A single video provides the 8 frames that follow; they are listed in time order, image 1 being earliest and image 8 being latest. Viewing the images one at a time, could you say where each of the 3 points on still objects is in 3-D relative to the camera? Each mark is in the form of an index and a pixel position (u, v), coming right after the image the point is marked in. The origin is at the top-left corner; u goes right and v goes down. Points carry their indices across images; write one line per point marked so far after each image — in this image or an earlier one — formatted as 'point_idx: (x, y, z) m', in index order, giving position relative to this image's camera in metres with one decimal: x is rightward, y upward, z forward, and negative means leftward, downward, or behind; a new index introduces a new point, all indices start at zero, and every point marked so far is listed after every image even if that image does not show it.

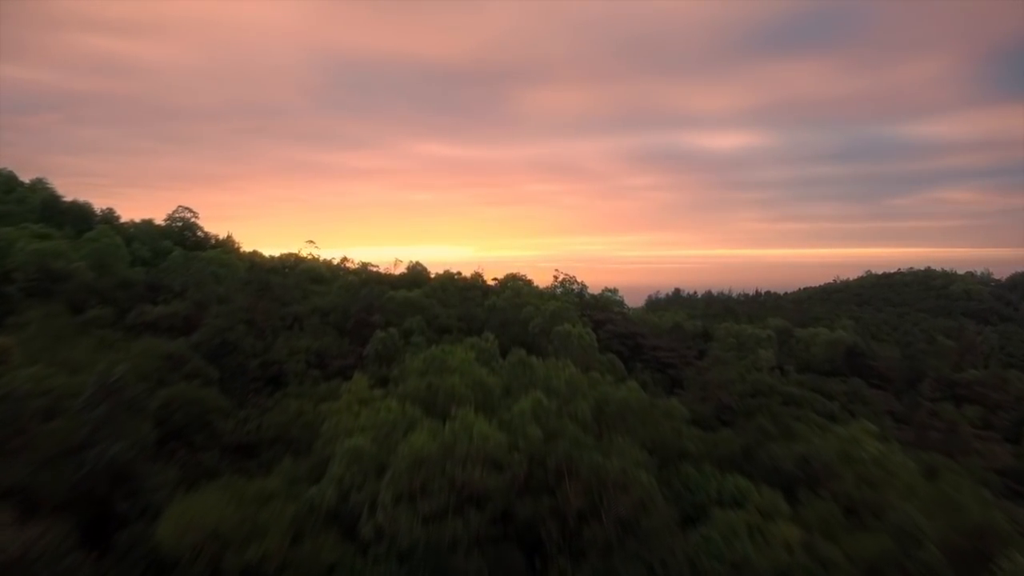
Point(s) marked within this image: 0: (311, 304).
0: (-6.0, -0.5, +12.6) m
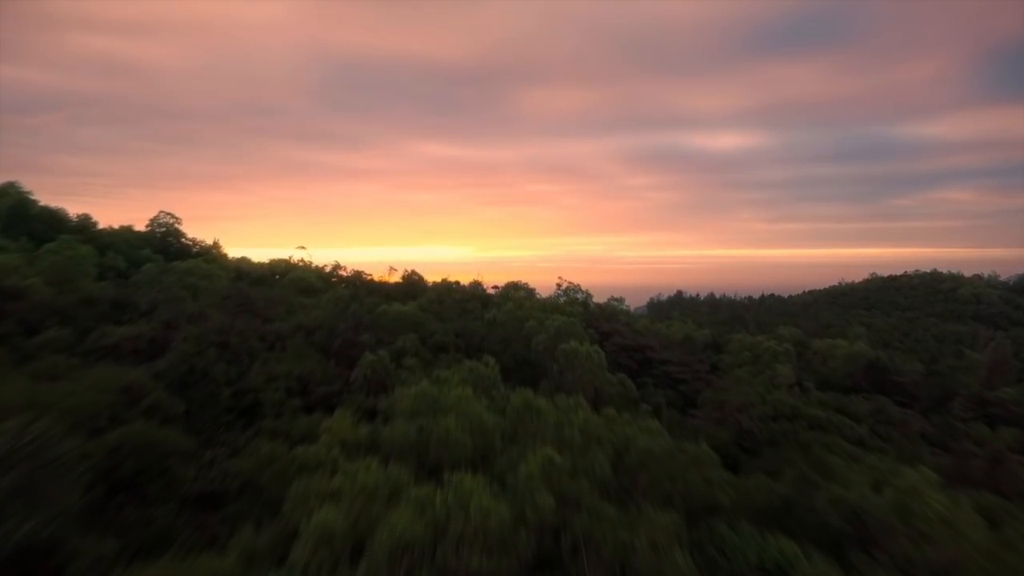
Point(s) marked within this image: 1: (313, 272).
0: (-5.9, -0.9, +11.6) m
1: (-9.0, +0.7, +19.3) m
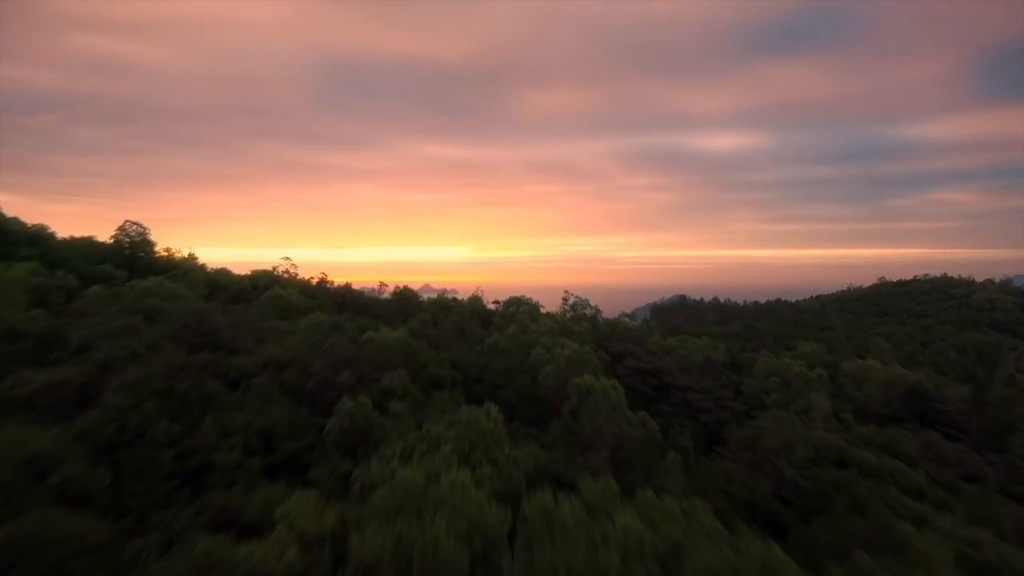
0: (-5.8, -1.5, +10.0) m
1: (-8.9, +0.1, +17.6) m
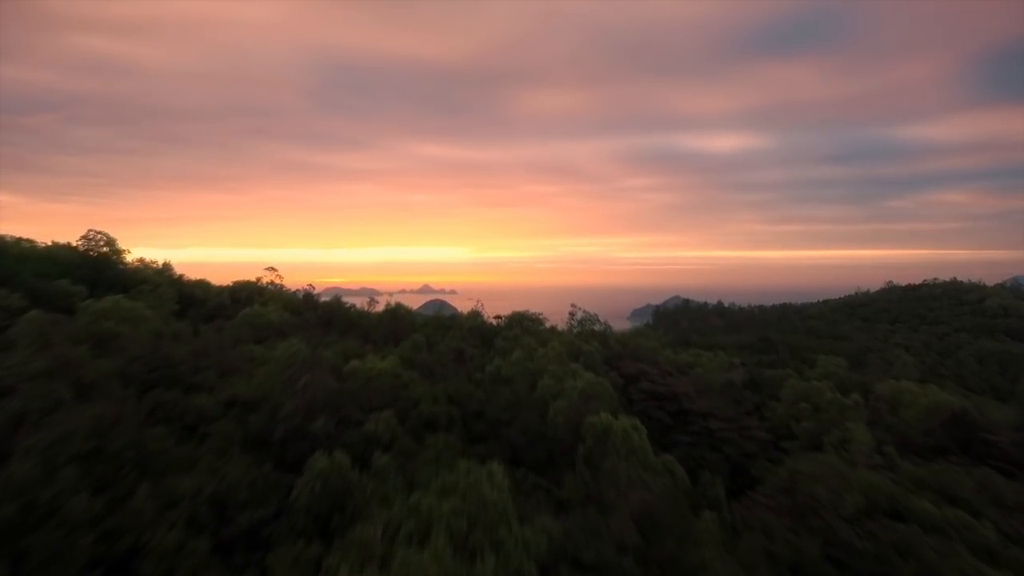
0: (-5.7, -2.1, +8.5) m
1: (-8.8, -0.5, +16.2) m
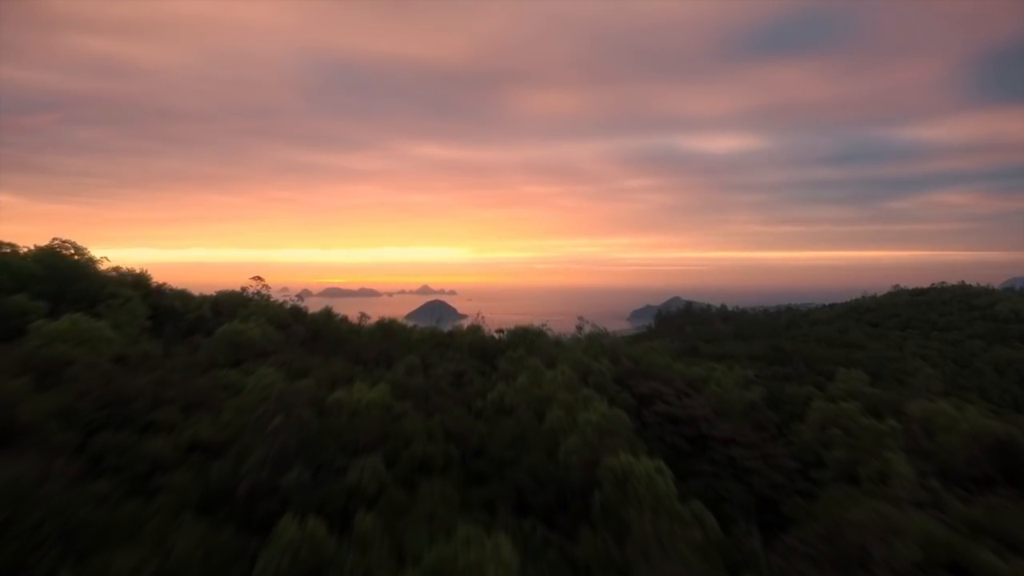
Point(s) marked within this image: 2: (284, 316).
0: (-5.5, -2.5, +7.3) m
1: (-8.7, -0.9, +15.0) m
2: (-8.1, -1.1, +15.0) m
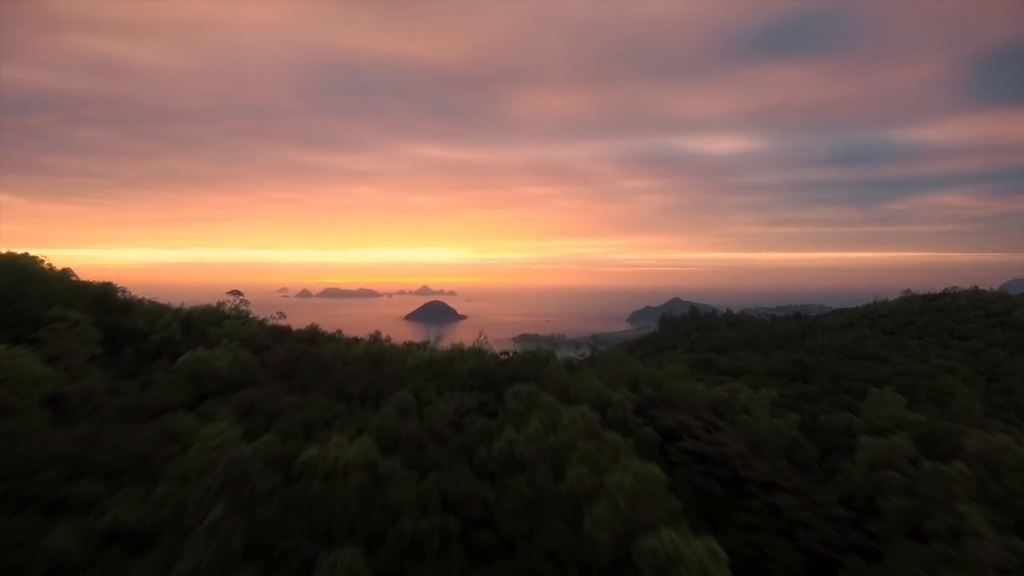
0: (-5.3, -3.0, +5.6) m
1: (-8.5, -1.5, +13.3) m
2: (-7.9, -1.6, +13.4) m
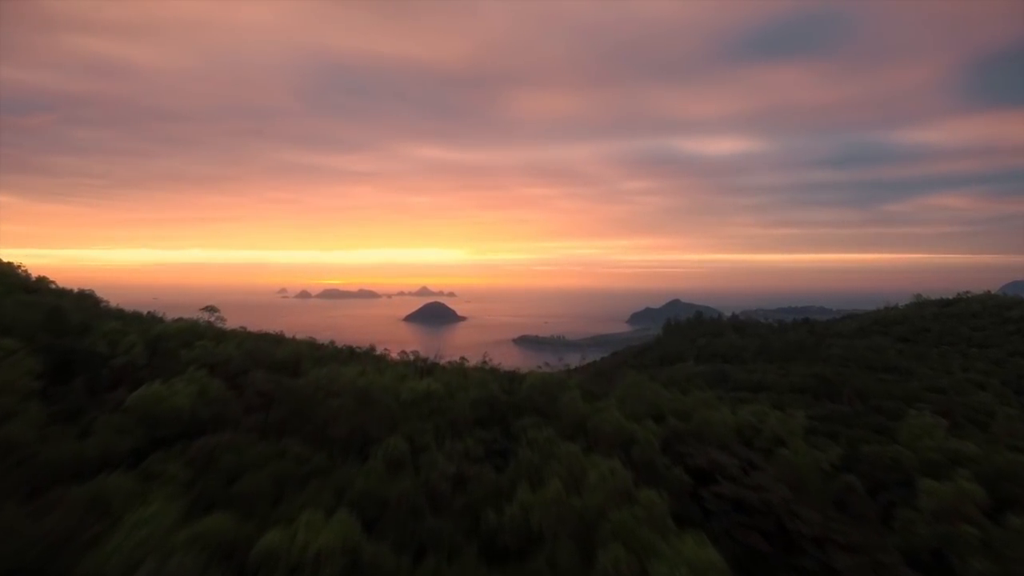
0: (-5.1, -3.5, +4.1) m
1: (-8.2, -2.0, +11.7) m
2: (-7.6, -2.1, +11.8) m
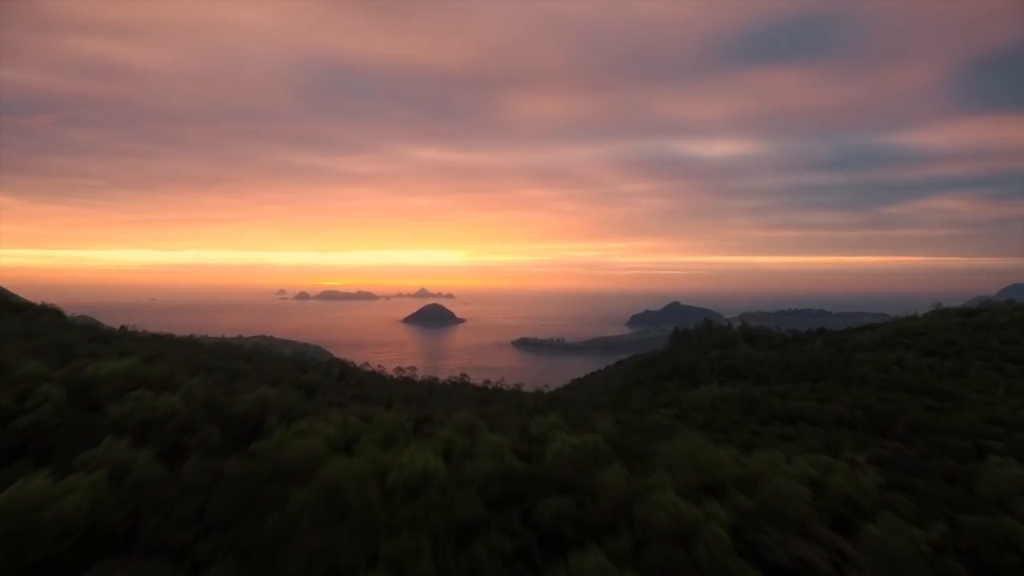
0: (-4.6, -4.3, +1.4) m
1: (-7.8, -2.8, +9.1) m
2: (-7.2, -2.9, +9.1) m
